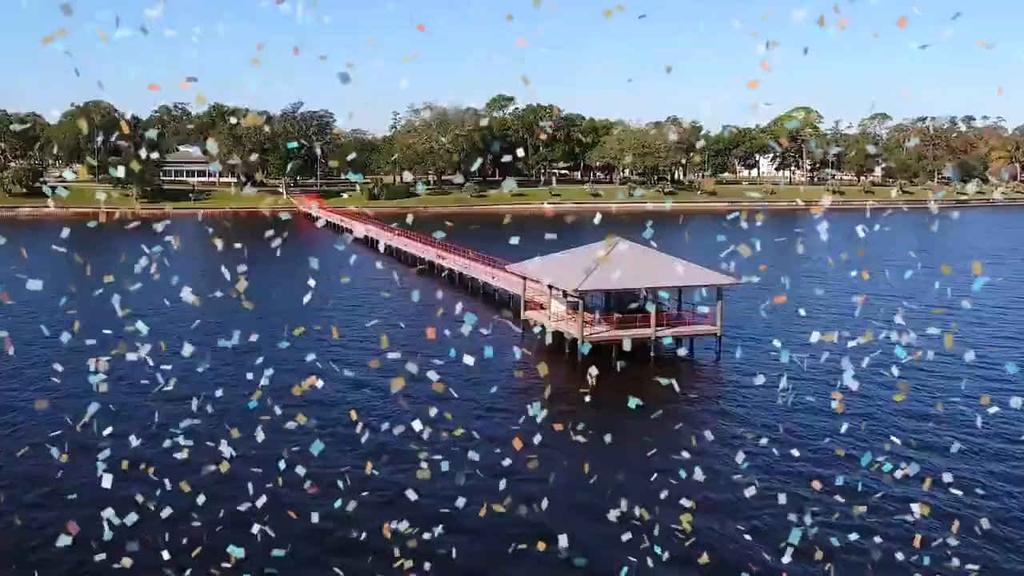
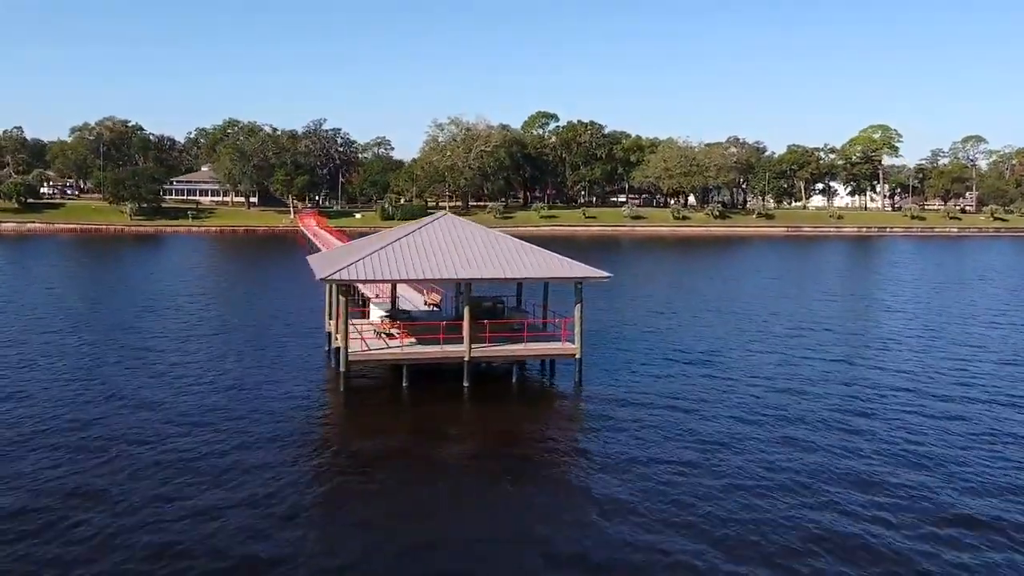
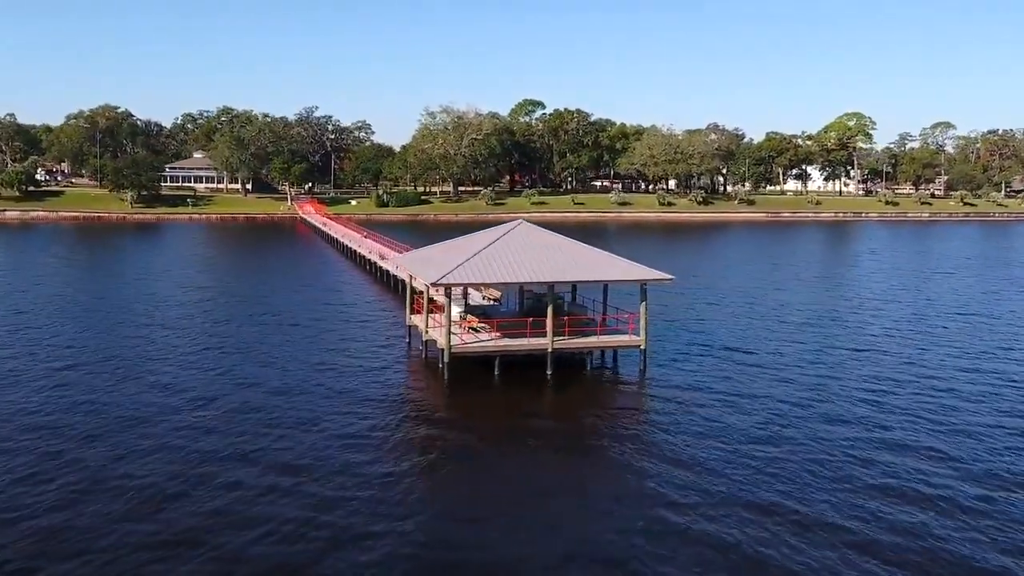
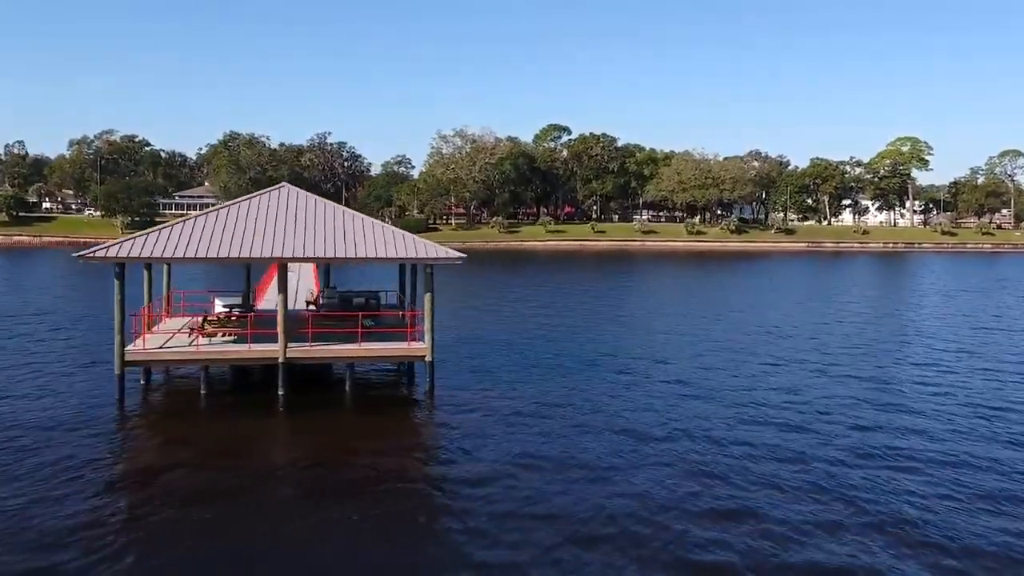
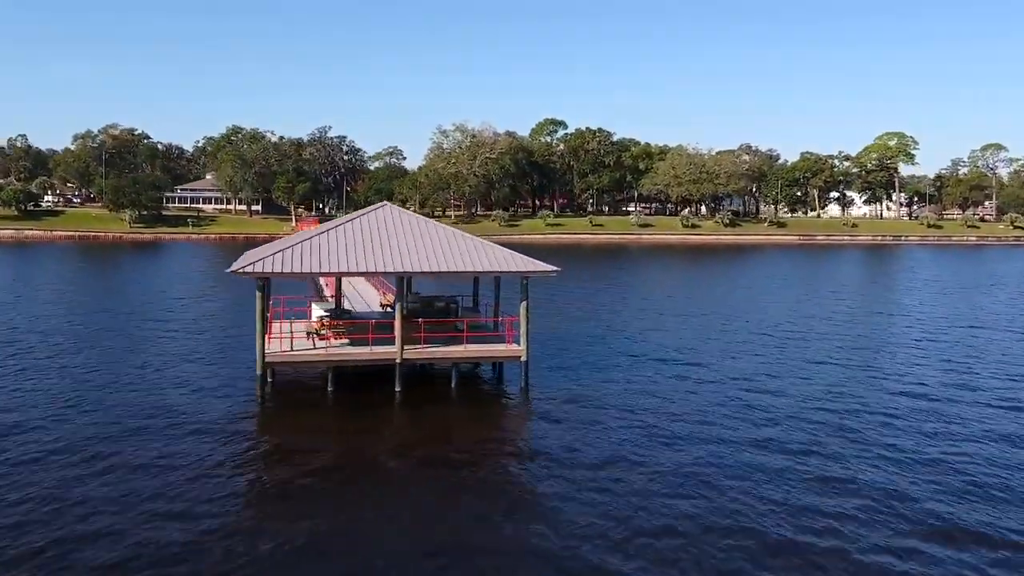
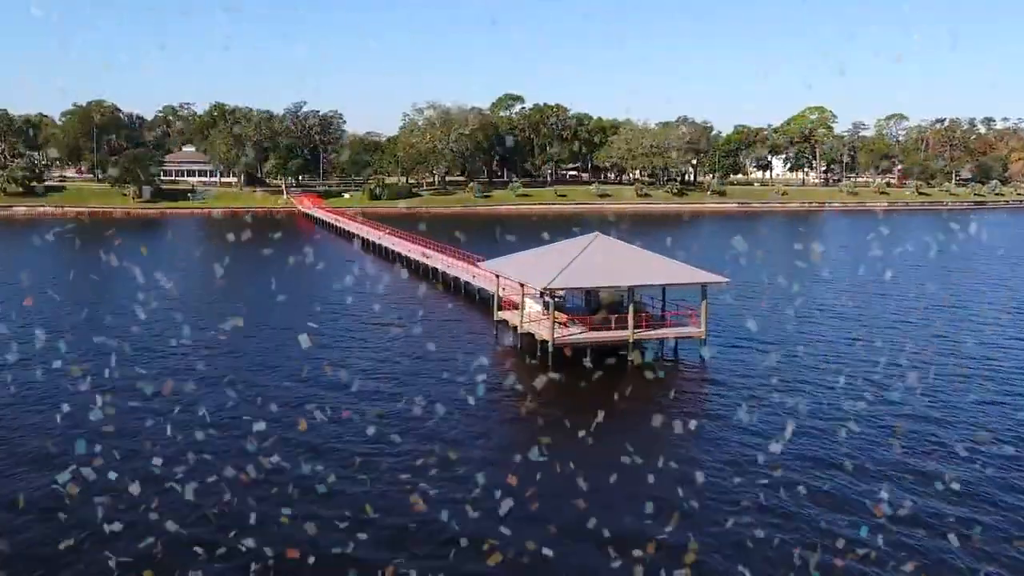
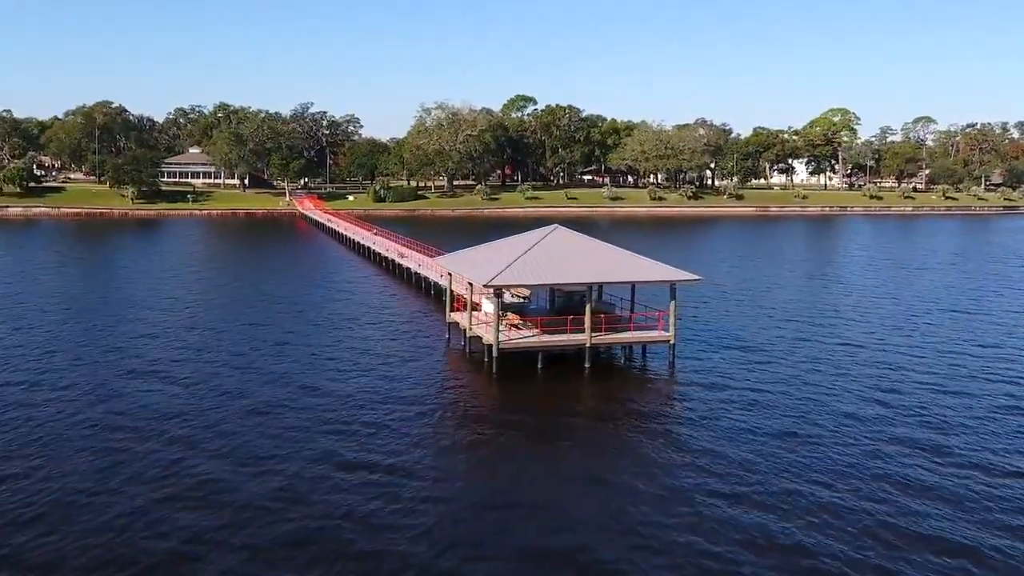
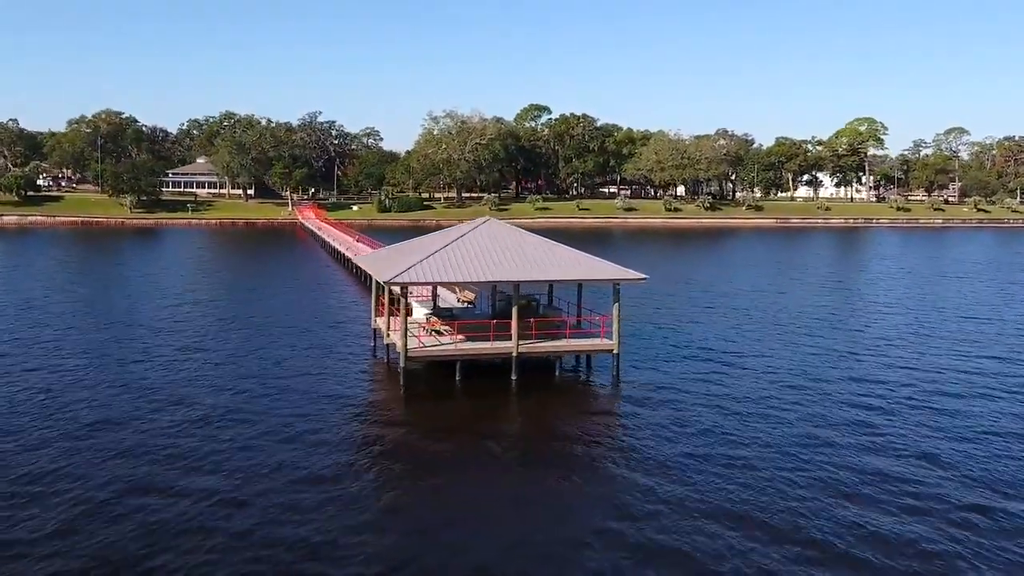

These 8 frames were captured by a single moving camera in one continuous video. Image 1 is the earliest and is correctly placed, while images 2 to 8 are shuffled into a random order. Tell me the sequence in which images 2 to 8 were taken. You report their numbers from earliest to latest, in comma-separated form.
6, 7, 3, 8, 2, 5, 4
